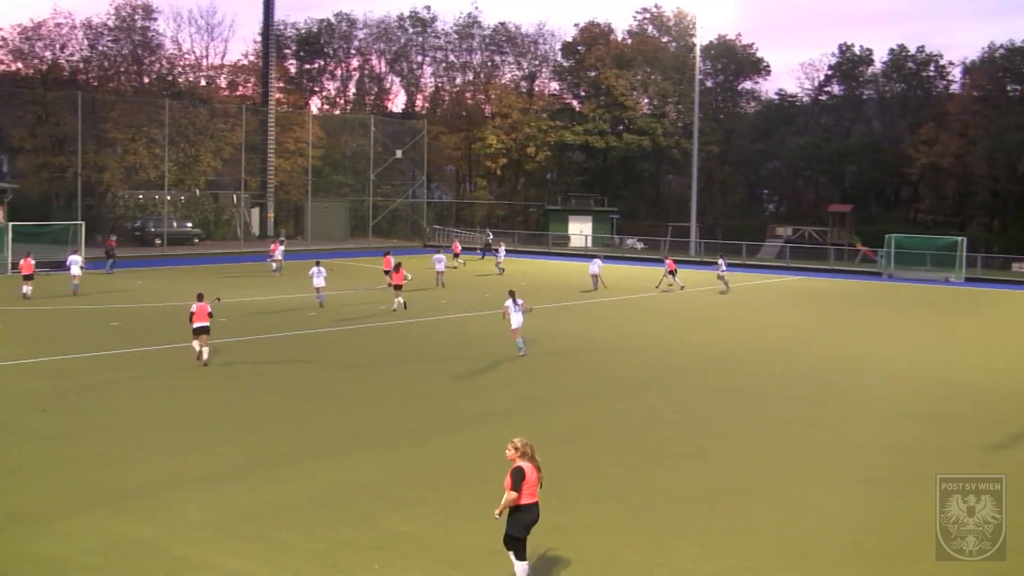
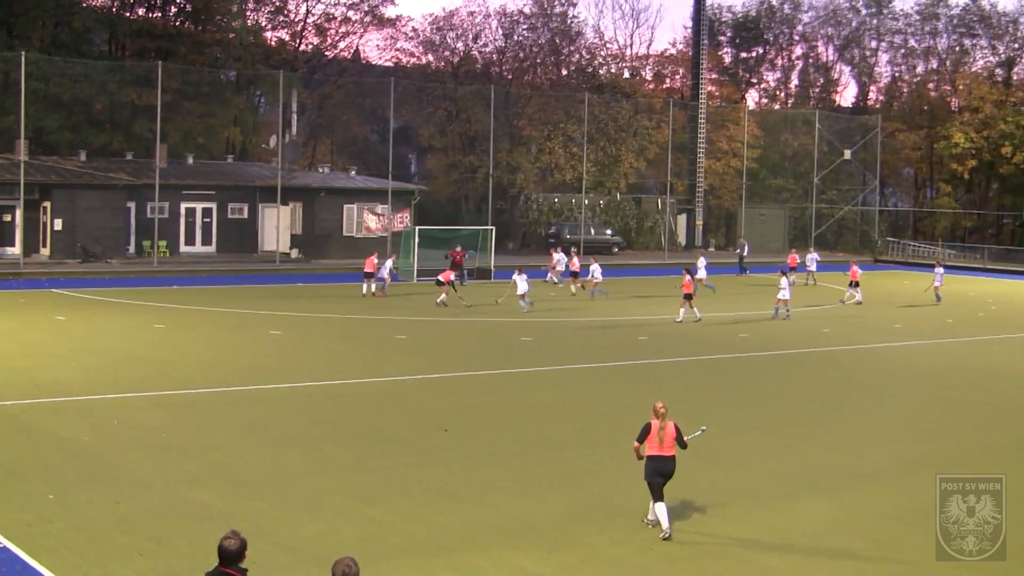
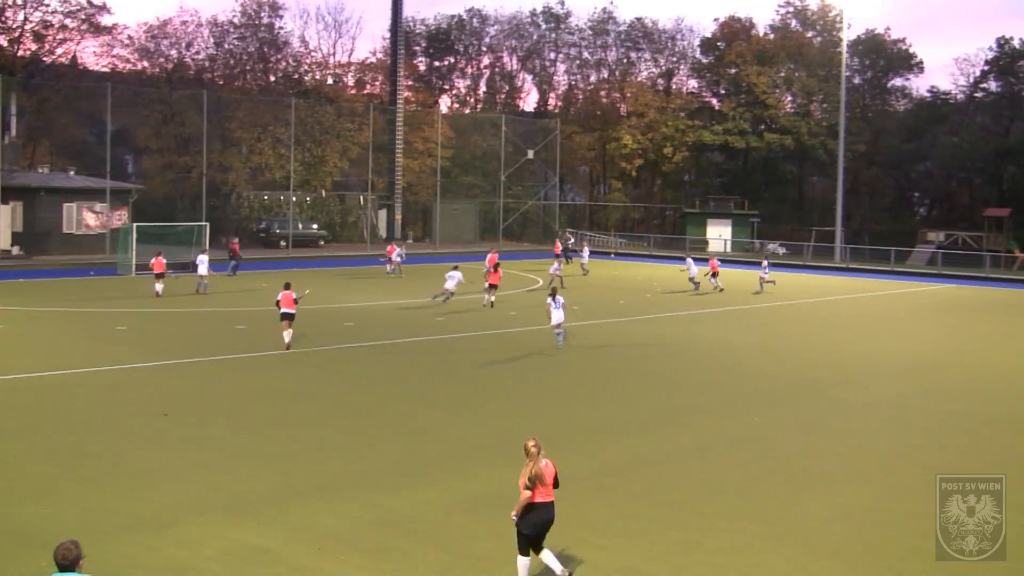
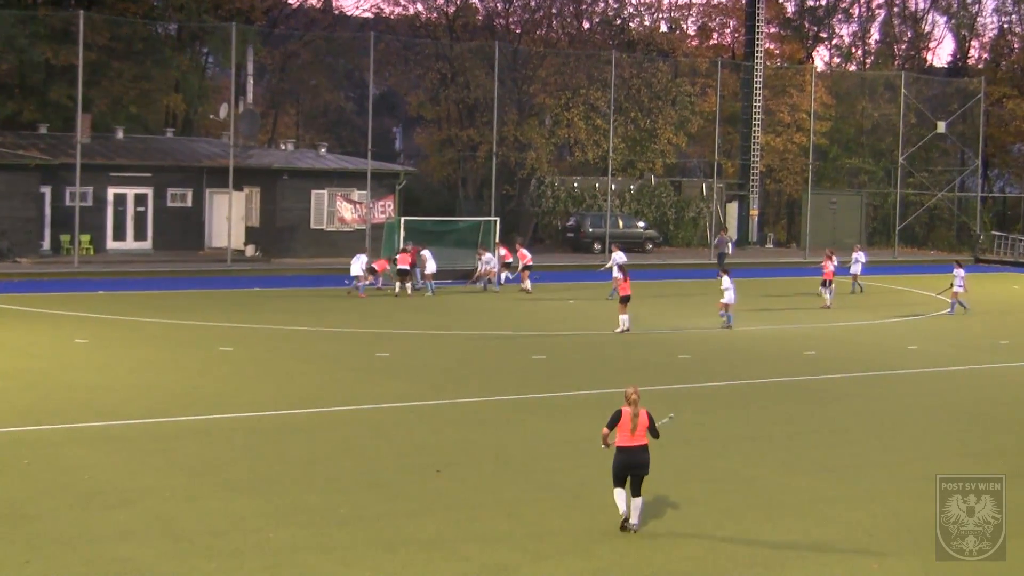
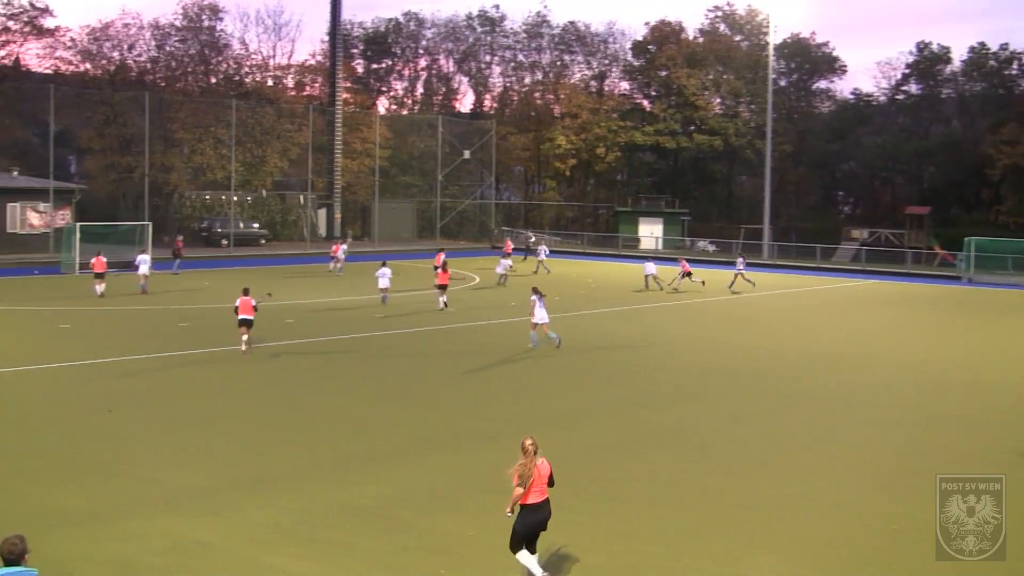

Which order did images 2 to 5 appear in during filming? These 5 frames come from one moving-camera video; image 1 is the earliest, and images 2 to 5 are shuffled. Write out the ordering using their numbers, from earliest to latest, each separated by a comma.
5, 3, 2, 4
